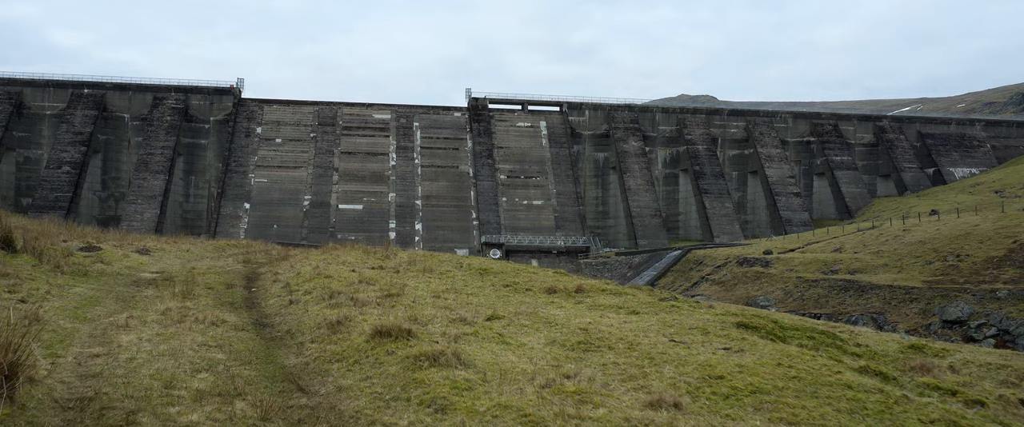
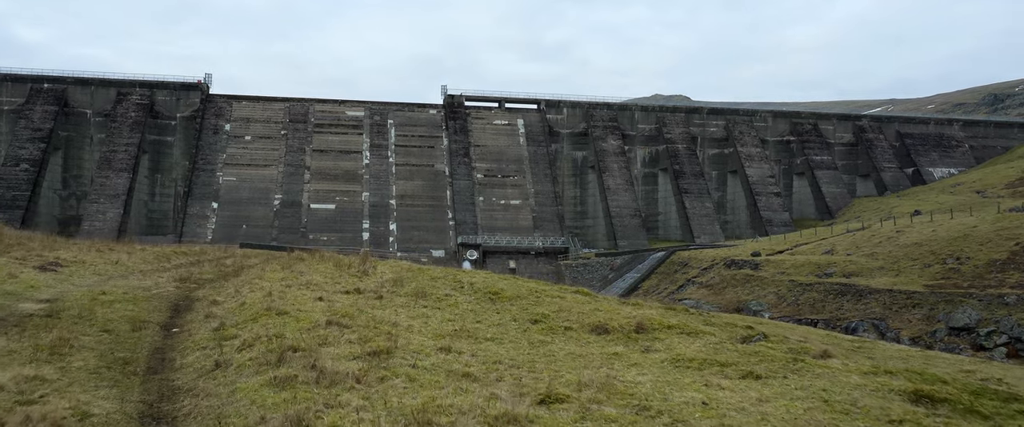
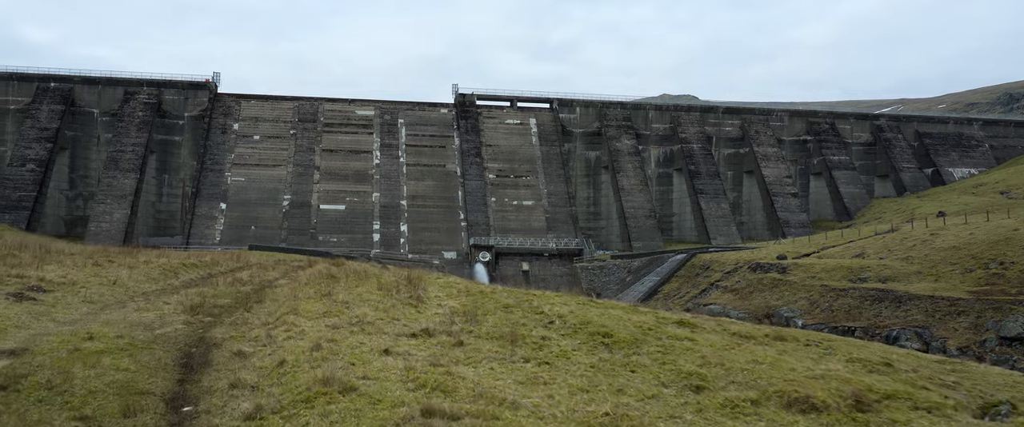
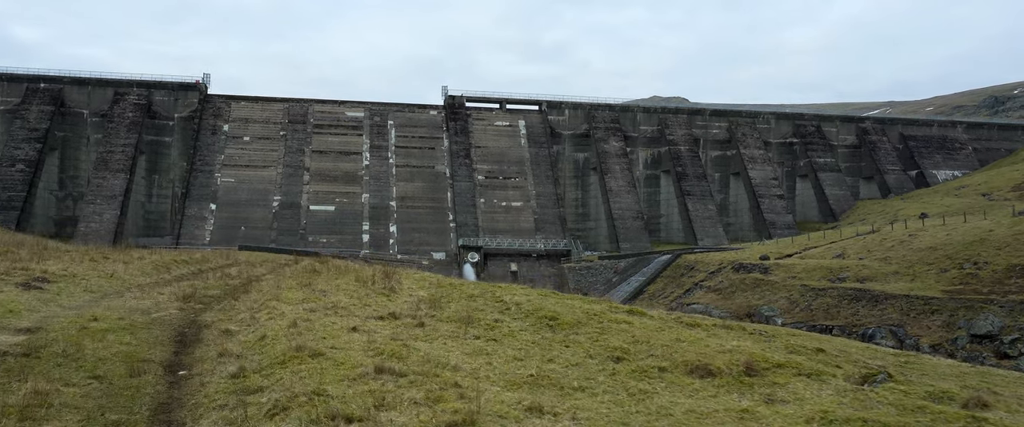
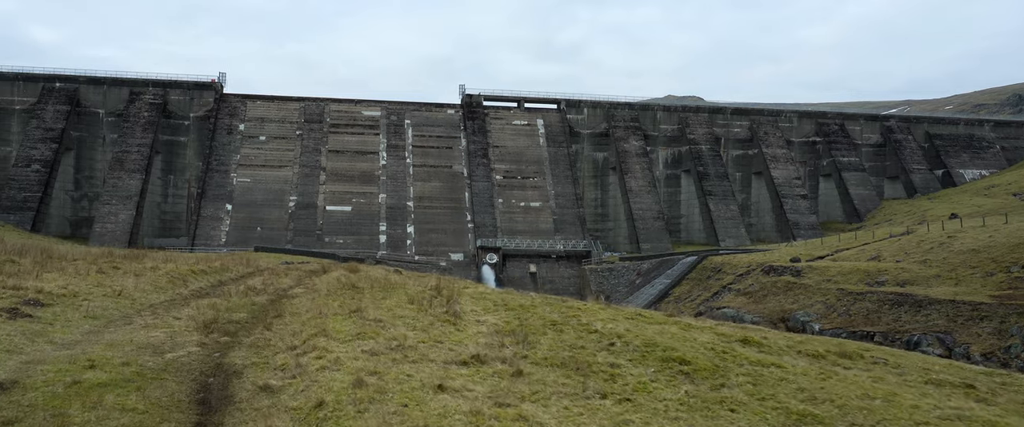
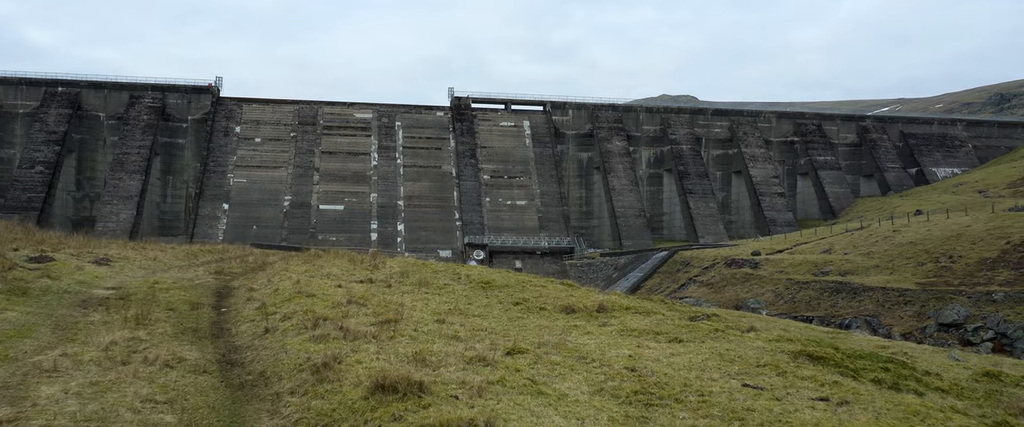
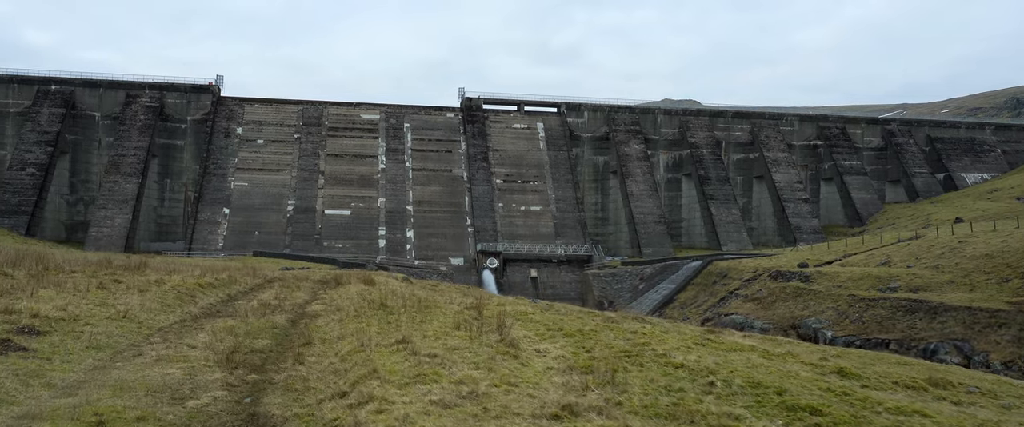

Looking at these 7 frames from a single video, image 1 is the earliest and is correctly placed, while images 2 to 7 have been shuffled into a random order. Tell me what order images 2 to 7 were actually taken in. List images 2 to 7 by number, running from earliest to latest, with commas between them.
6, 2, 4, 3, 5, 7
